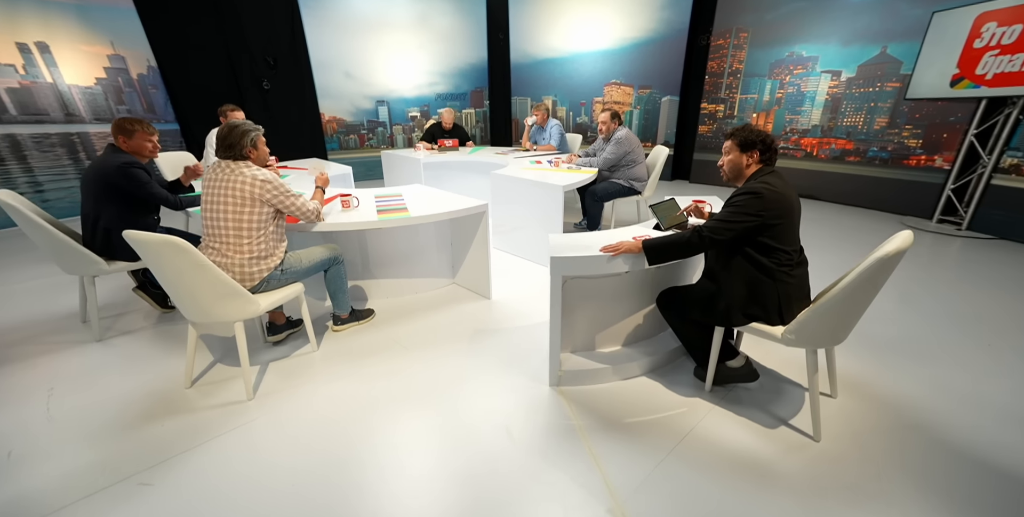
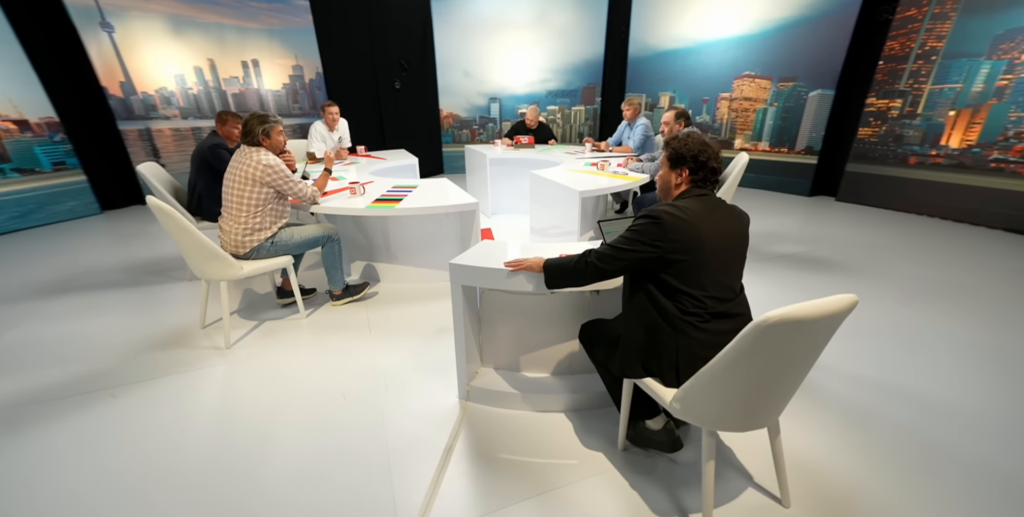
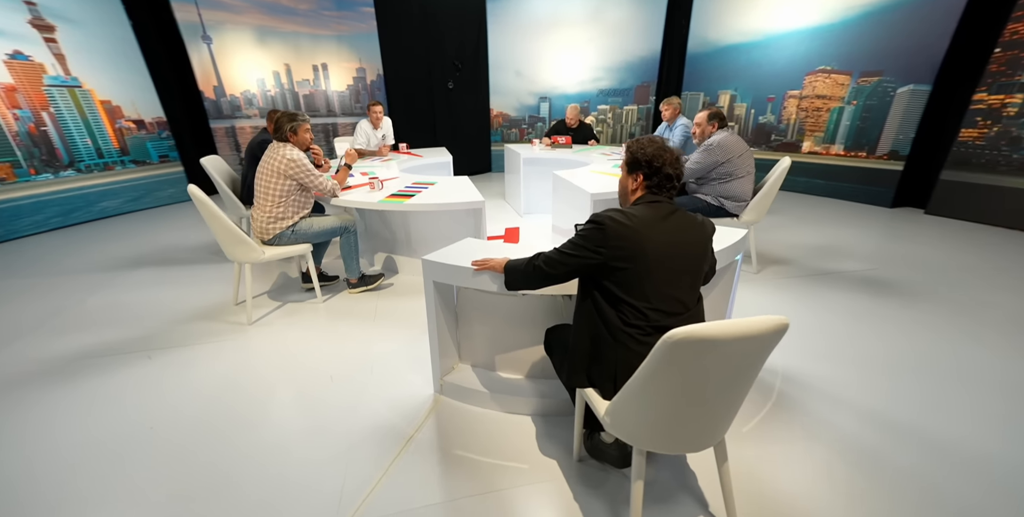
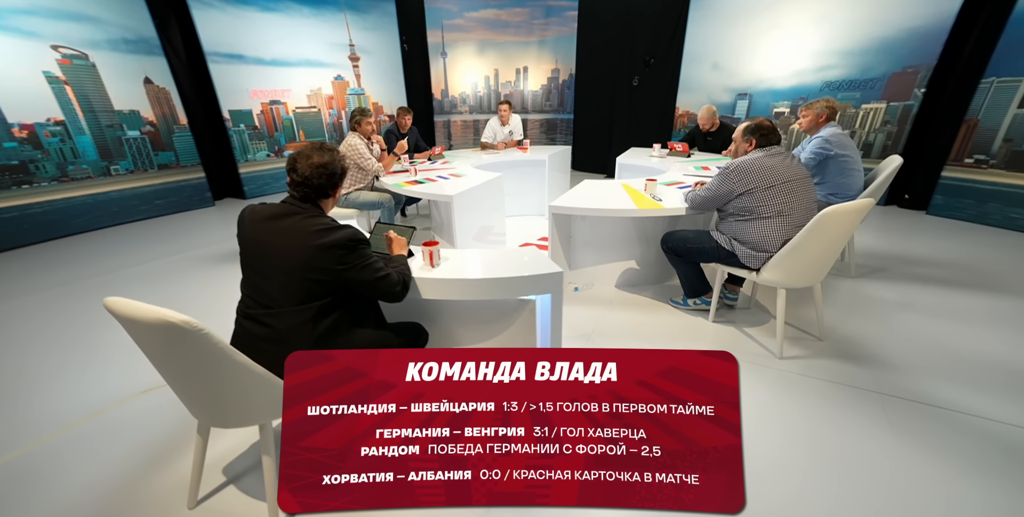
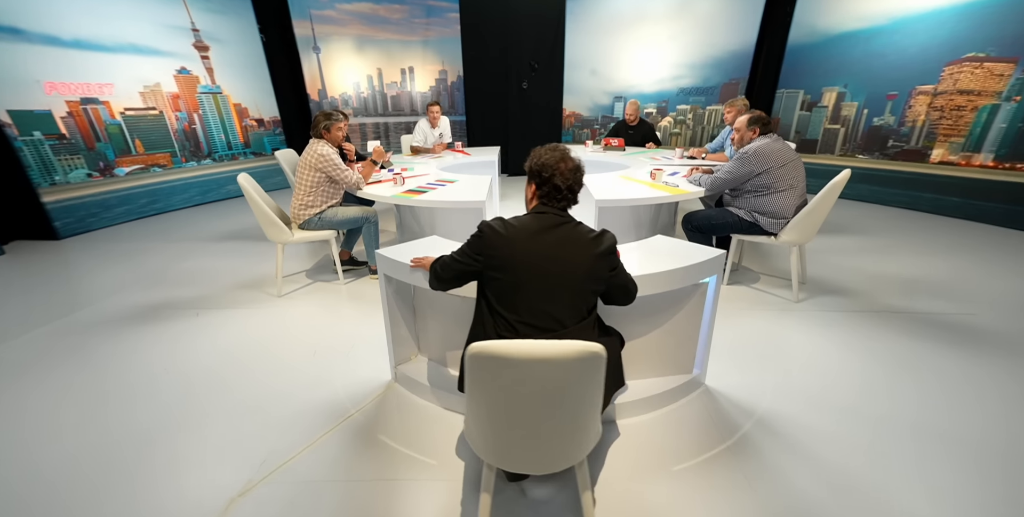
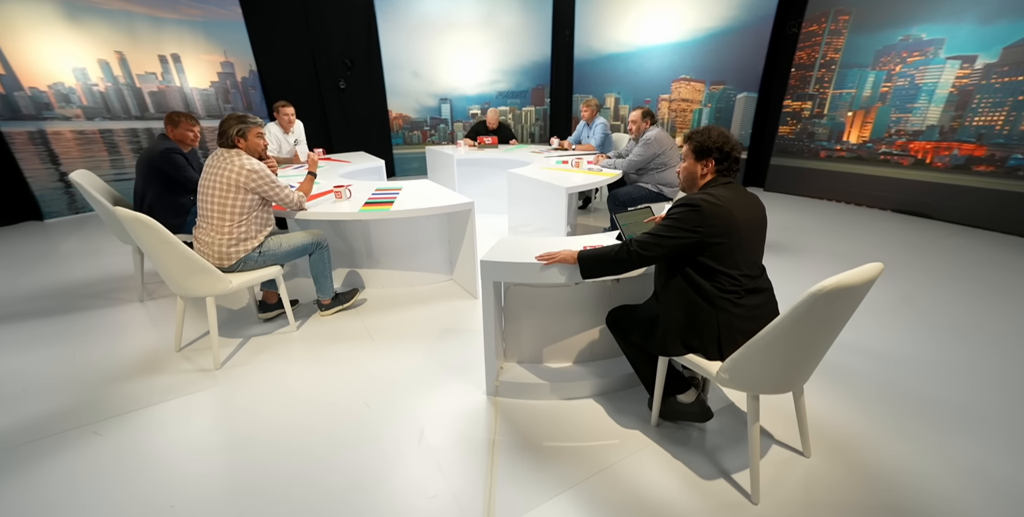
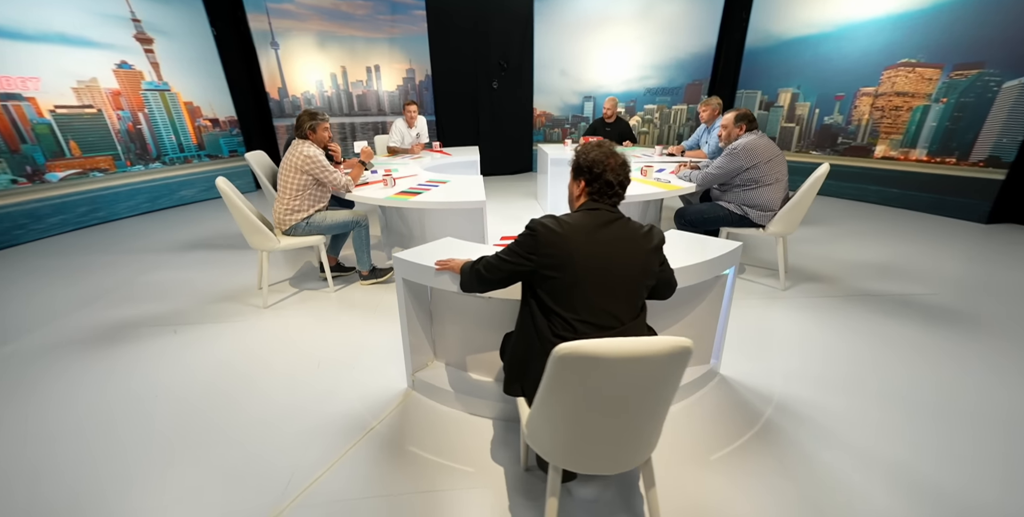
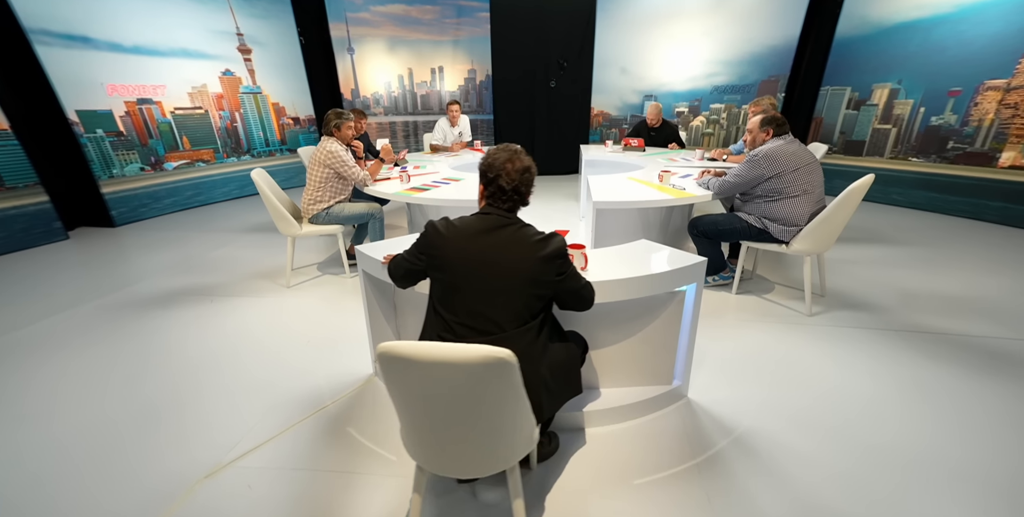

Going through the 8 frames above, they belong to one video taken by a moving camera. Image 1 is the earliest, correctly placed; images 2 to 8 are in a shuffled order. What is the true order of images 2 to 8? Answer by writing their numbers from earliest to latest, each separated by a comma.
6, 2, 3, 7, 5, 8, 4
